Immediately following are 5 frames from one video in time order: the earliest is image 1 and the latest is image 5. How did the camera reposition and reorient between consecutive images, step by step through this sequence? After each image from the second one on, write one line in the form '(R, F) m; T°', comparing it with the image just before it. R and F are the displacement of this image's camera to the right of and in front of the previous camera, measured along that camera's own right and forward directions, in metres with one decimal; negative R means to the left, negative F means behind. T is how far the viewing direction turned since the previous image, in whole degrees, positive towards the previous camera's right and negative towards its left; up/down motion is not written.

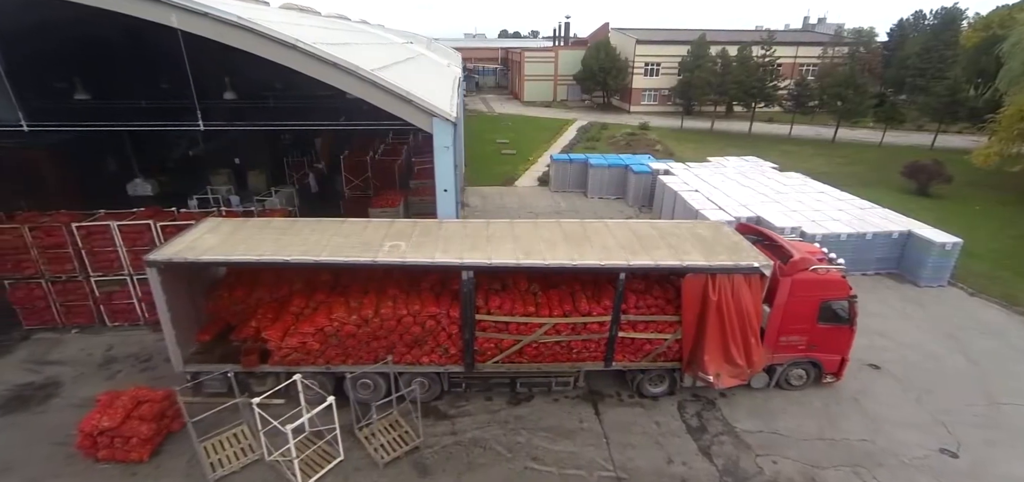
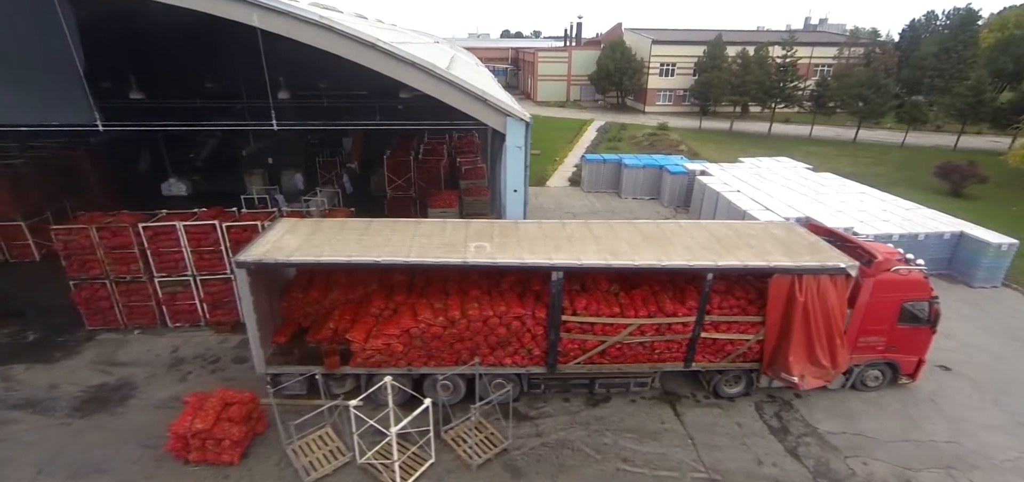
(-1.6, 0.0) m; 0°
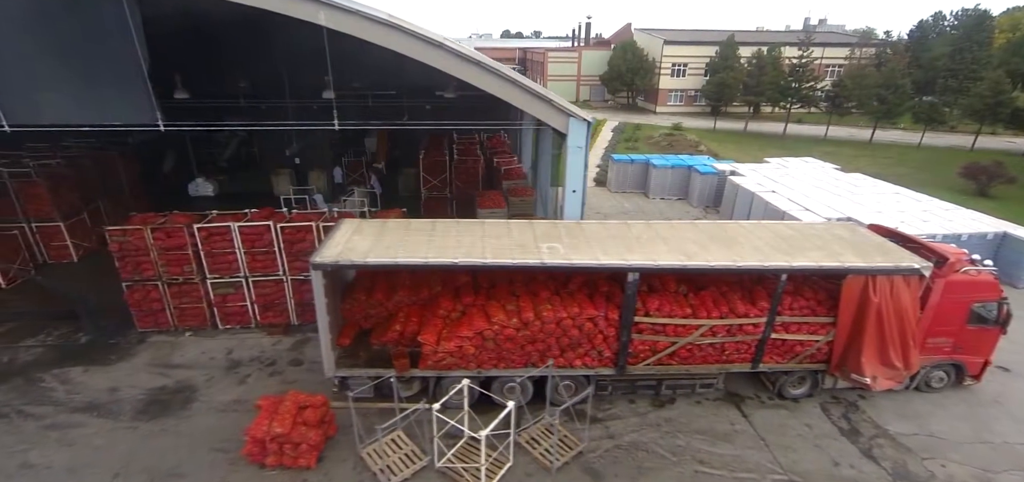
(-1.4, +0.1) m; 0°
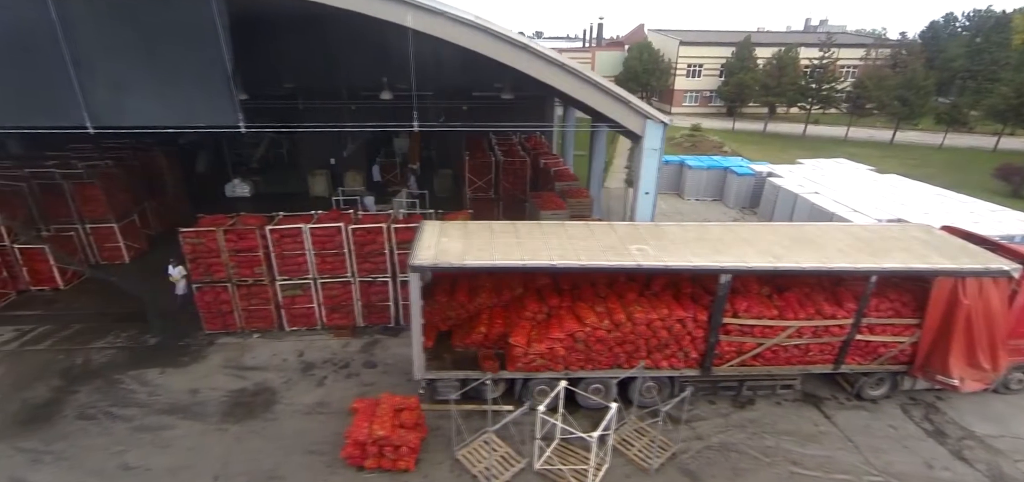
(-1.7, 0.0) m; 0°
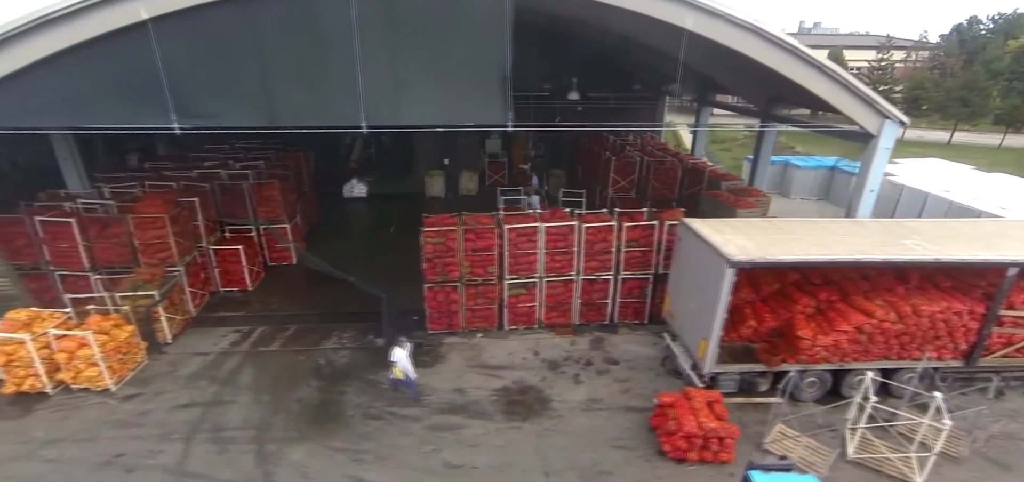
(-5.7, 0.0) m; +1°
